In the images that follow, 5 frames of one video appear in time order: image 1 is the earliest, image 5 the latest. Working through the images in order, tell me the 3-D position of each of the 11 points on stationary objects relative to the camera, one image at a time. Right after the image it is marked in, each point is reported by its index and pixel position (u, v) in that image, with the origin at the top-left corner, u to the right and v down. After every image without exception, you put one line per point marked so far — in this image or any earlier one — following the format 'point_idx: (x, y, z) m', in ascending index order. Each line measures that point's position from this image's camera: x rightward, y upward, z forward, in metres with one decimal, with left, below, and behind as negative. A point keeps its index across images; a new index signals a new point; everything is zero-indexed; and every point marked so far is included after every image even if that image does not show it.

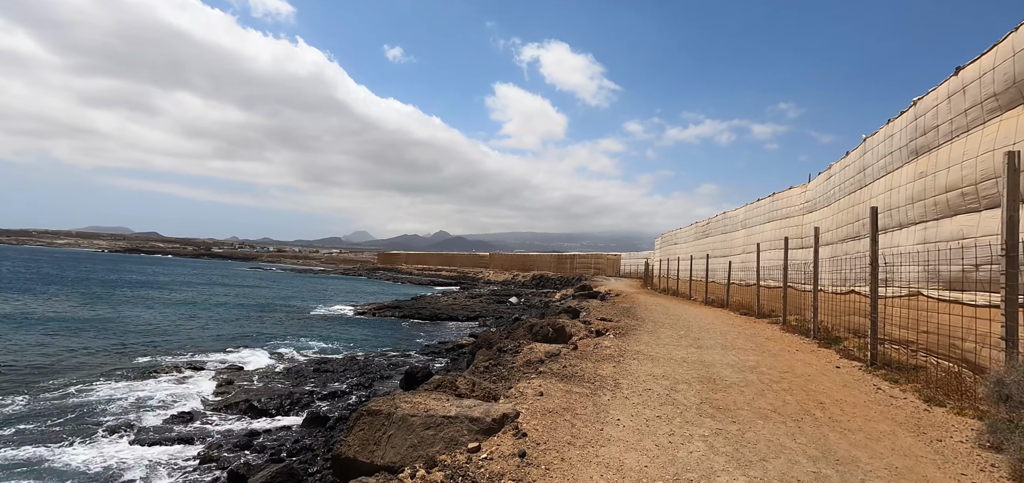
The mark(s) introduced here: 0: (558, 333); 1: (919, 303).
0: (+0.8, -1.6, +8.2) m
1: (+6.2, -0.9, +7.0) m
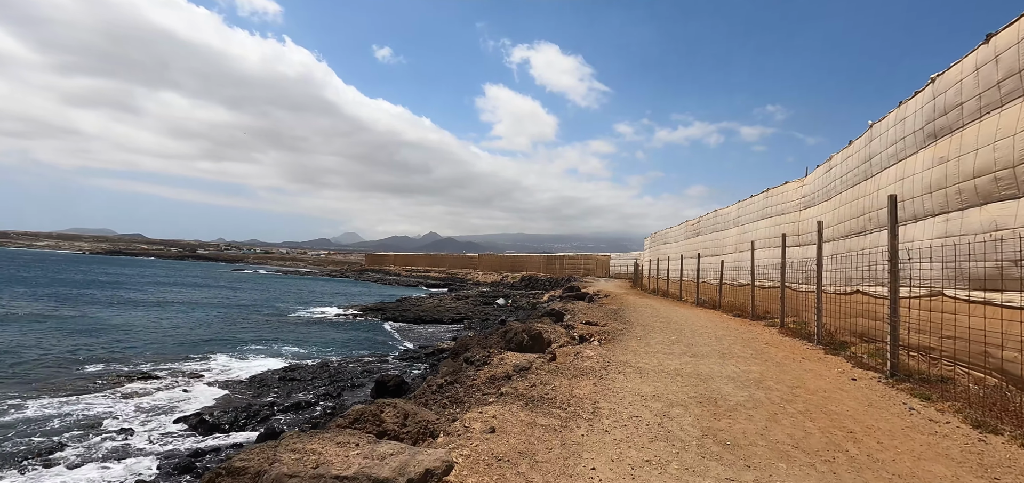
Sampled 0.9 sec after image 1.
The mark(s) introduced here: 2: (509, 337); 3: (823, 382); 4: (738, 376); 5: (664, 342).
0: (+0.4, -1.6, +7.2) m
1: (+5.8, -0.9, +6.1) m
2: (-0.1, -1.6, +7.7) m
3: (+3.7, -1.7, +5.4) m
4: (+2.8, -1.7, +5.6) m
5: (+2.7, -1.8, +8.1) m
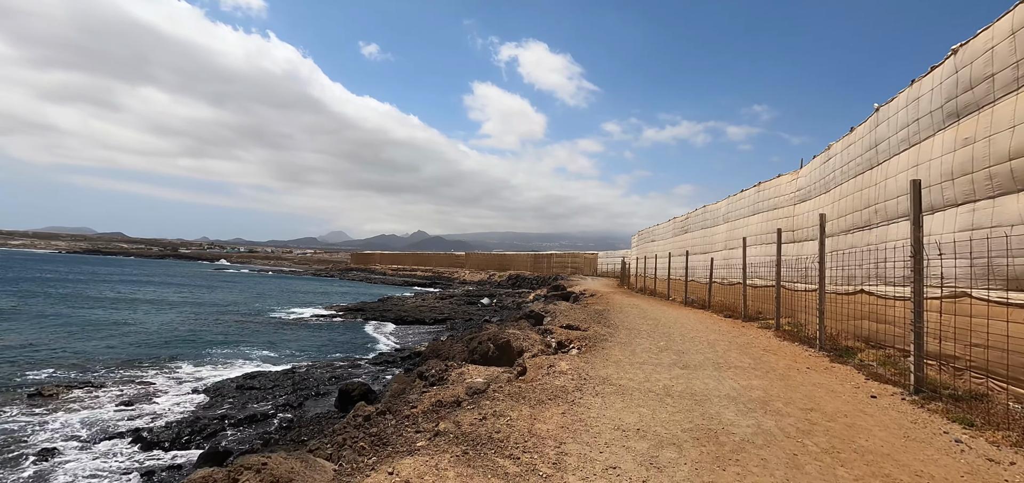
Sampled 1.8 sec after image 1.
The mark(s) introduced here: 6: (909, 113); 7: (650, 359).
0: (-0.1, -1.5, +6.3) m
1: (+5.3, -0.8, +5.3) m
2: (-0.6, -1.5, +6.7) m
3: (+3.3, -1.6, +4.6) m
4: (+2.3, -1.6, +4.7) m
5: (+2.2, -1.7, +7.2) m
6: (+6.3, +2.0, +7.2) m
7: (+2.0, -1.7, +6.4) m
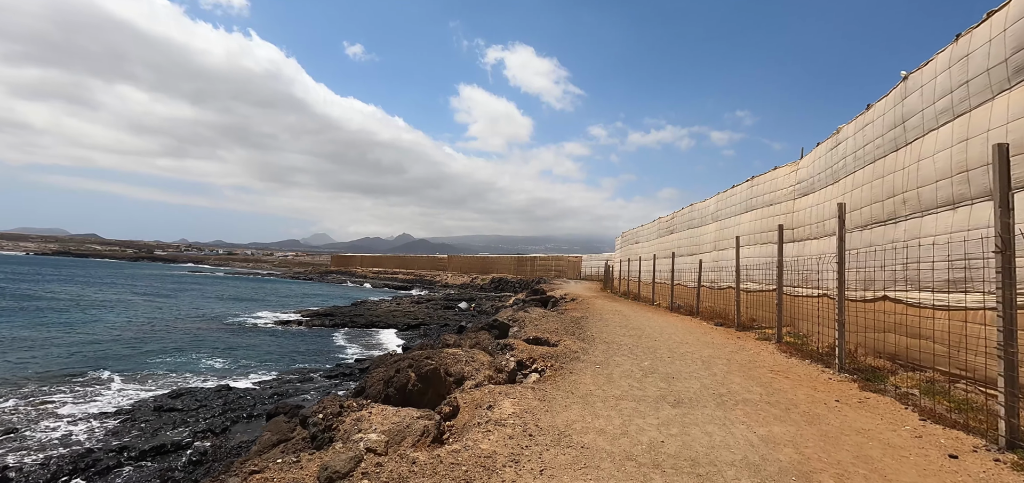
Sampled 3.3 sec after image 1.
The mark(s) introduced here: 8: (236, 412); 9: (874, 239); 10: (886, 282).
0: (-0.8, -1.4, +4.6) m
1: (+4.7, -0.7, +3.8) m
2: (-1.3, -1.4, +5.1) m
3: (+2.7, -1.5, +3.0) m
4: (+1.7, -1.5, +3.1) m
5: (+1.5, -1.6, +5.6) m
6: (+5.6, +2.1, +5.7) m
7: (+1.3, -1.6, +4.8) m
8: (-7.0, -4.4, +11.6) m
9: (+5.9, 0.0, +7.4) m
10: (+5.6, -0.6, +6.9) m
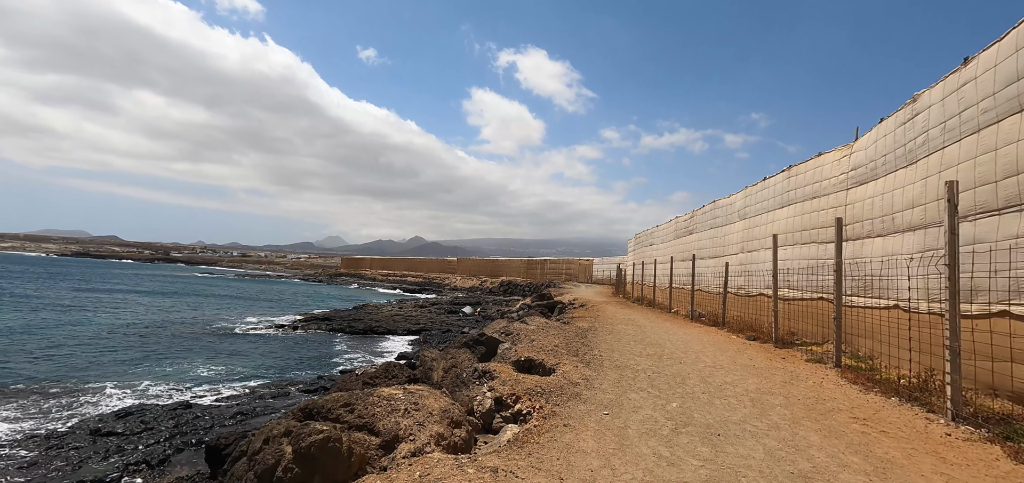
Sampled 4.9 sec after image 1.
0: (-1.1, -1.3, +2.8) m
1: (+4.4, -0.6, +1.9) m
2: (-1.6, -1.4, +3.3) m
3: (+2.3, -1.4, +1.1) m
4: (+1.4, -1.4, +1.2) m
5: (+1.2, -1.6, +3.8) m
6: (+5.3, +2.2, +3.8) m
7: (+1.0, -1.5, +2.9) m
8: (-7.2, -4.3, +9.9) m
9: (+5.7, +0.1, +5.4) m
10: (+5.4, -0.5, +4.9) m
